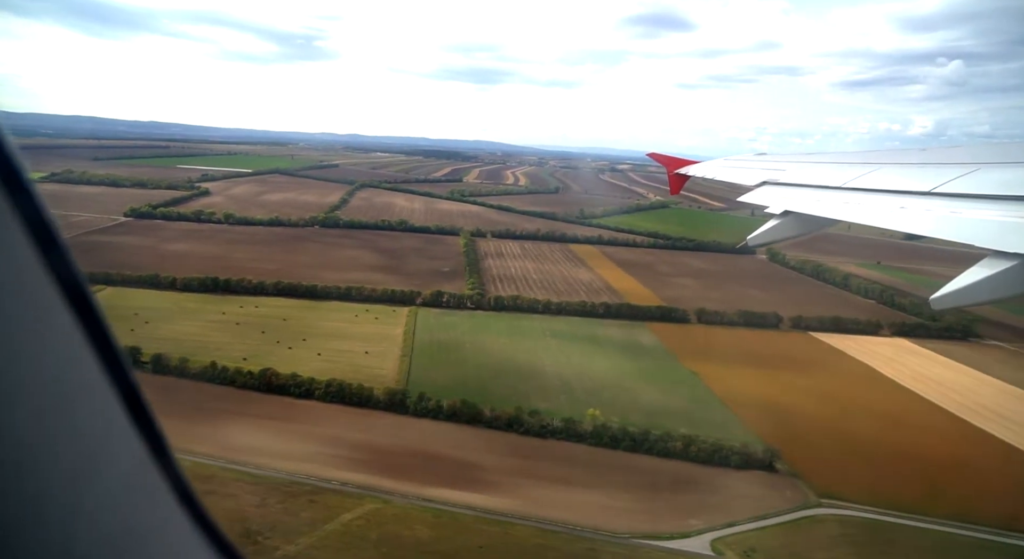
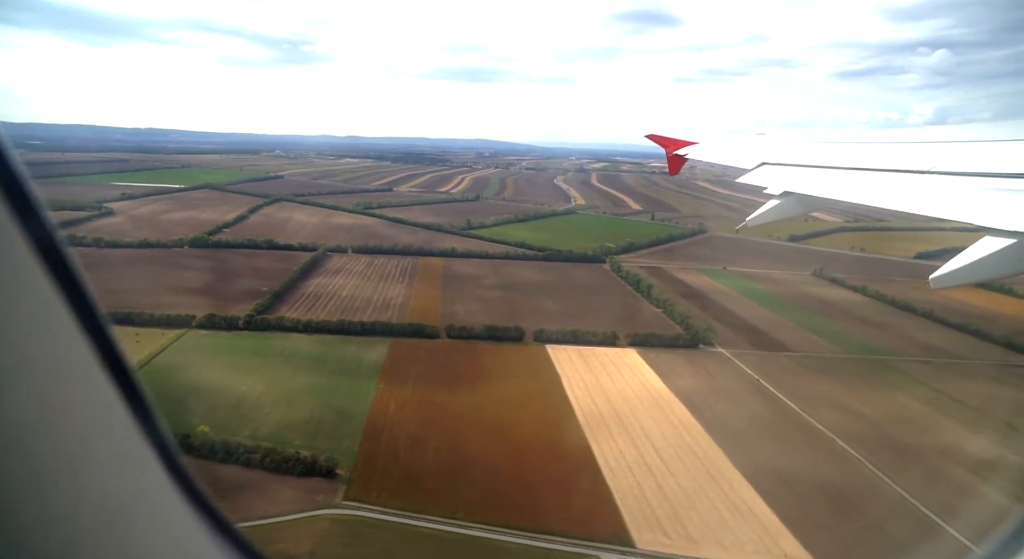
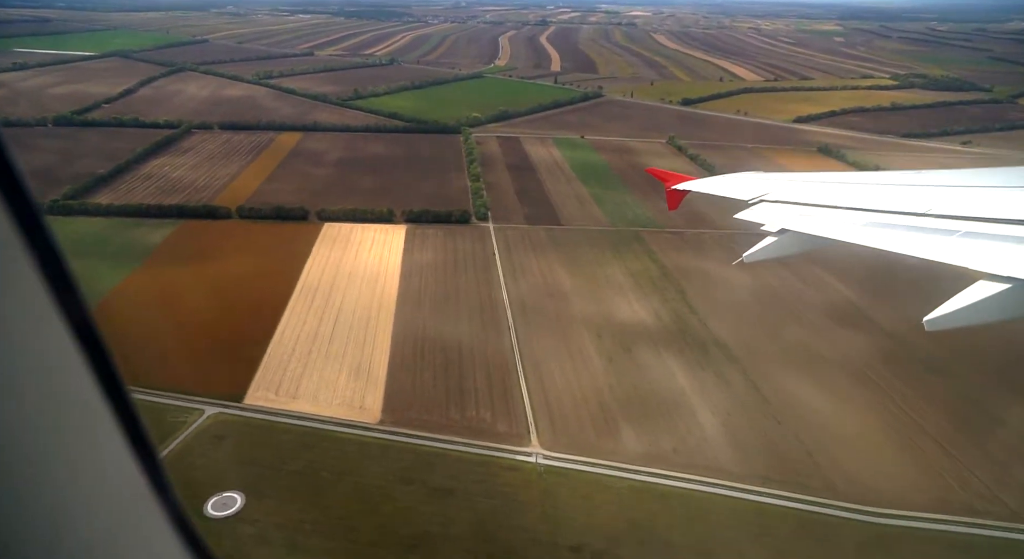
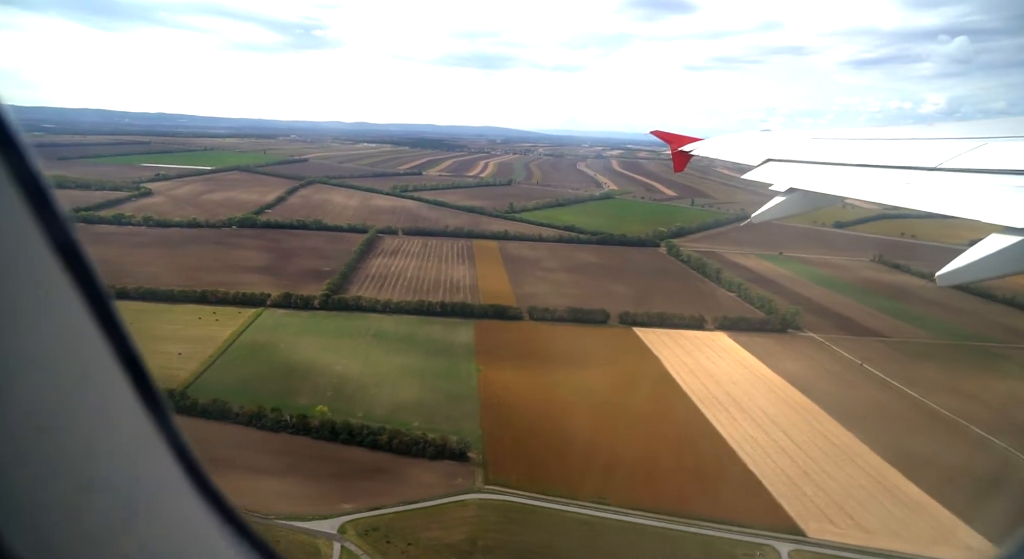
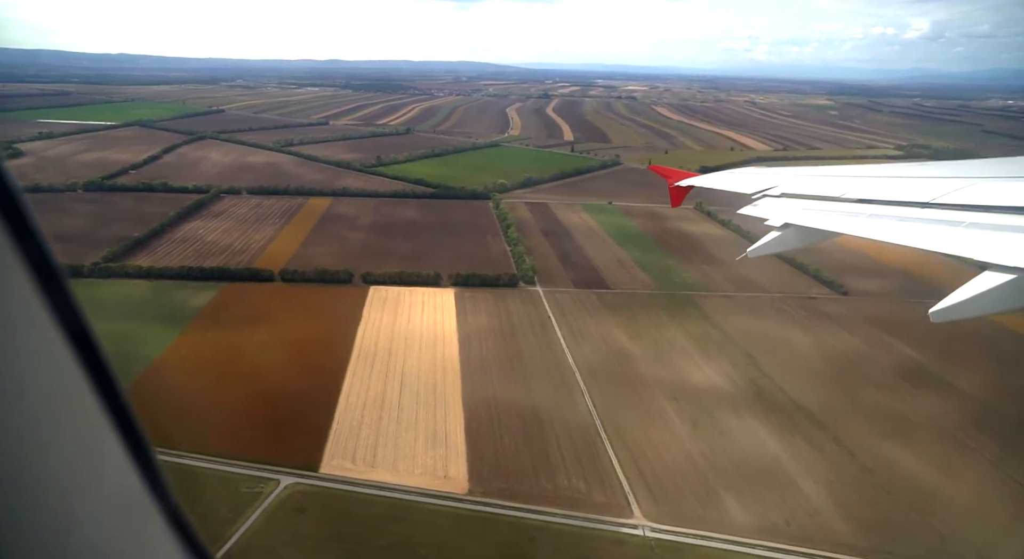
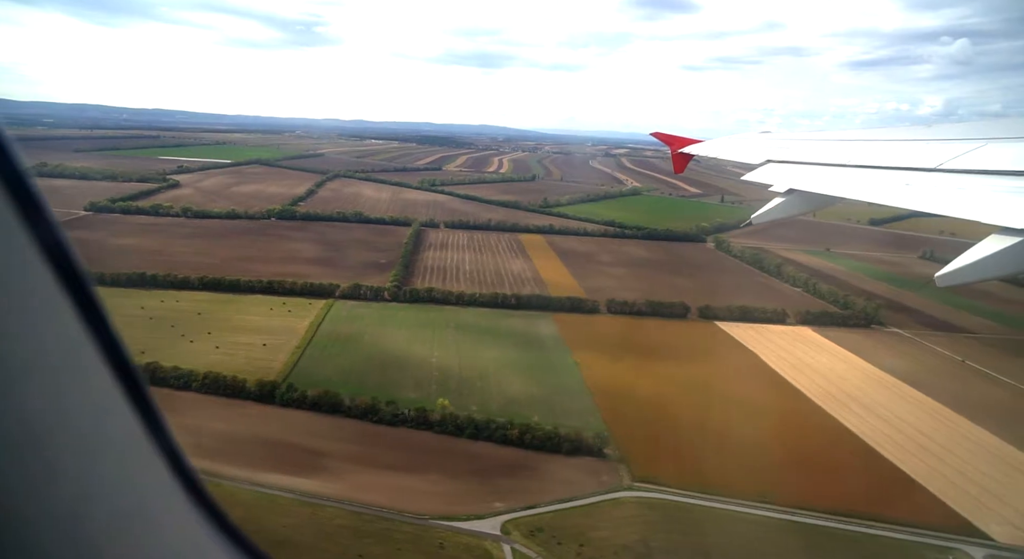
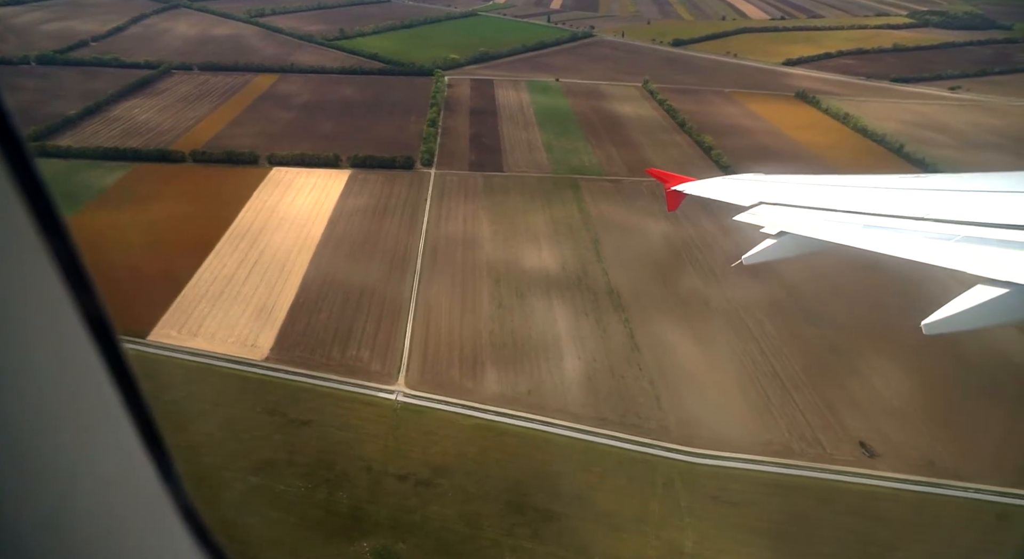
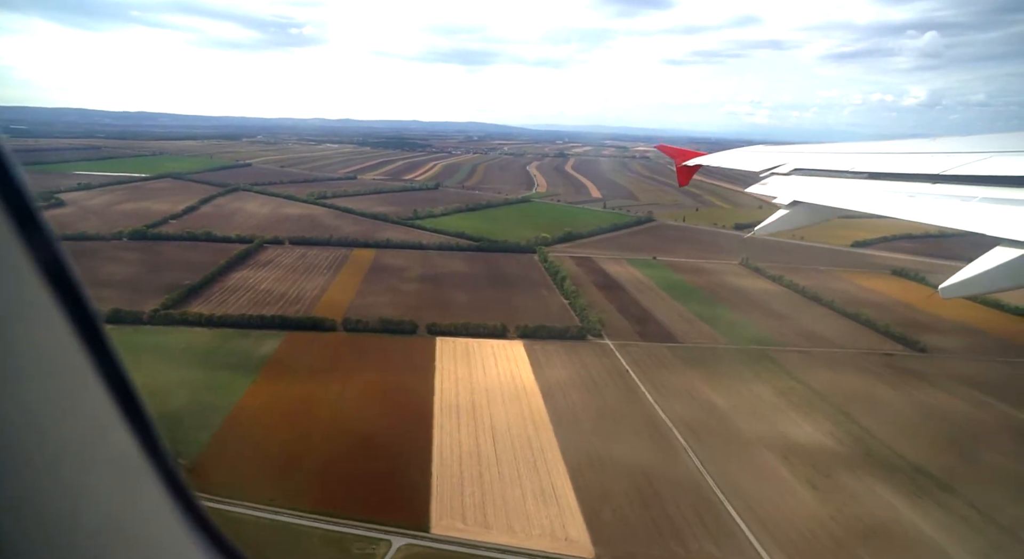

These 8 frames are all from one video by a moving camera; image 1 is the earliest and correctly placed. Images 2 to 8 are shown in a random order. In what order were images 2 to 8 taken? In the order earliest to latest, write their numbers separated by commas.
6, 4, 2, 8, 5, 3, 7
